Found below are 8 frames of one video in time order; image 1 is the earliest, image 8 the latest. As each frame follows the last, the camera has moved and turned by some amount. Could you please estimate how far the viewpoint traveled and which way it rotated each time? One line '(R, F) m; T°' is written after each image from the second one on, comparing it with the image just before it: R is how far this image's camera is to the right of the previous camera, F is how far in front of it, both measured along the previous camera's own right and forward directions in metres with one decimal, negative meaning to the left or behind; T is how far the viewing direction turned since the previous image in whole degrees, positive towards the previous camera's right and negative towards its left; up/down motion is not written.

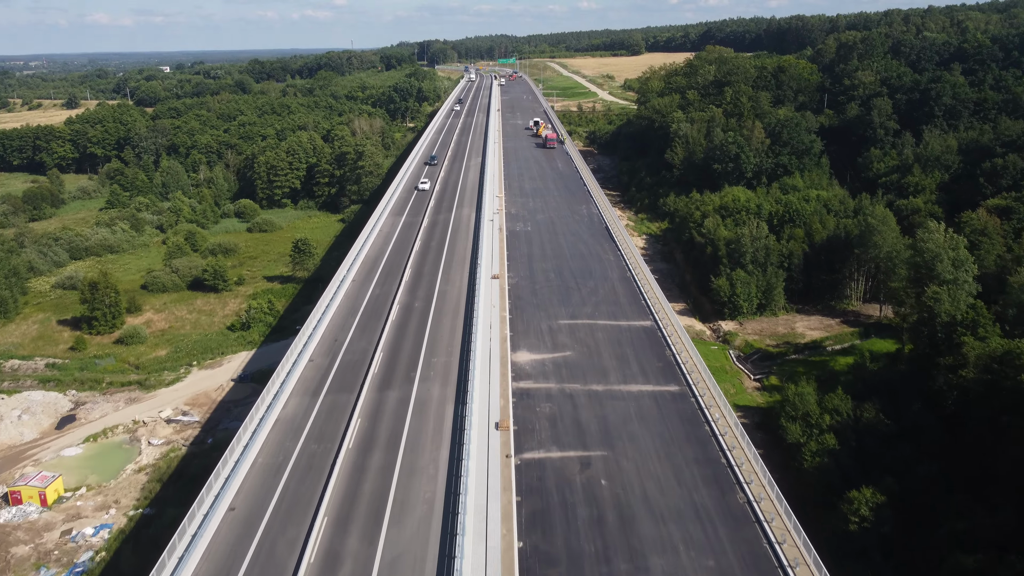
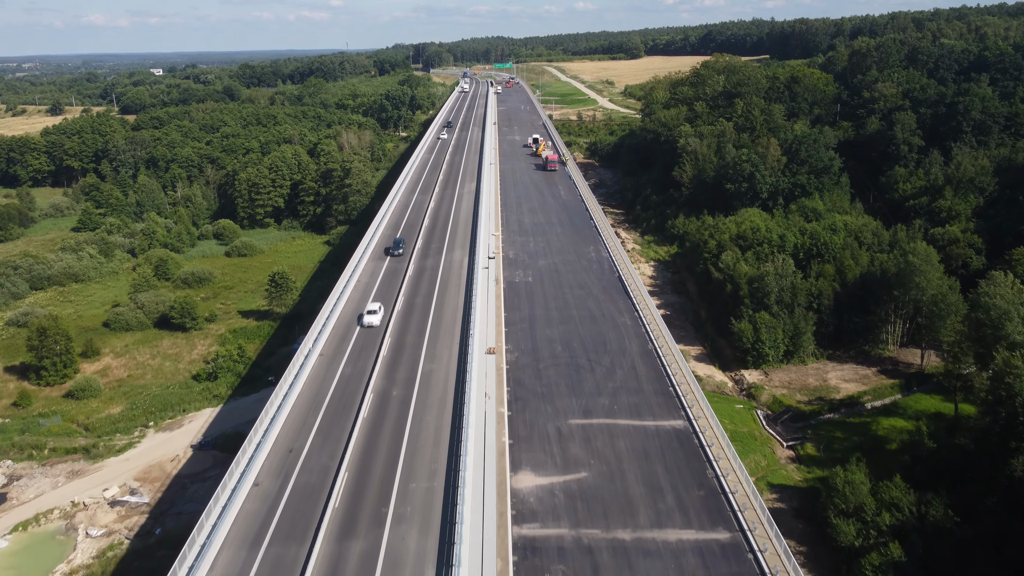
(-0.1, +4.6) m; 0°
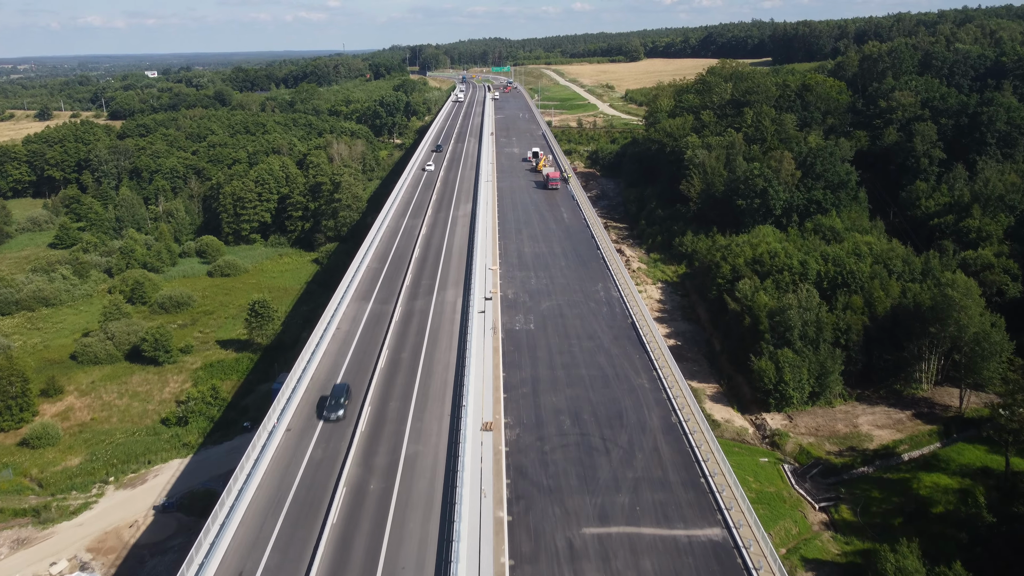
(0.0, +3.5) m; 0°
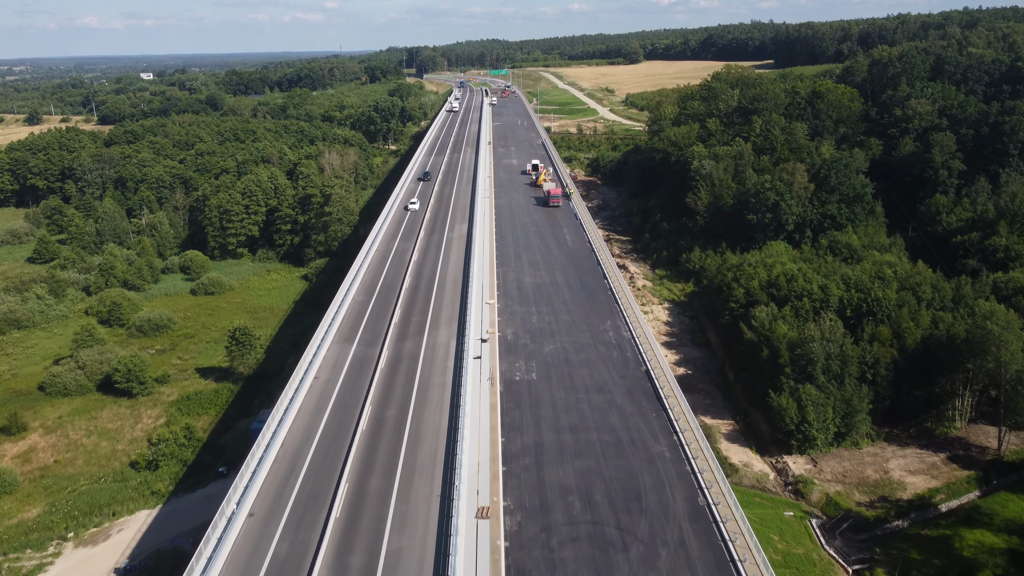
(0.0, +2.9) m; 0°
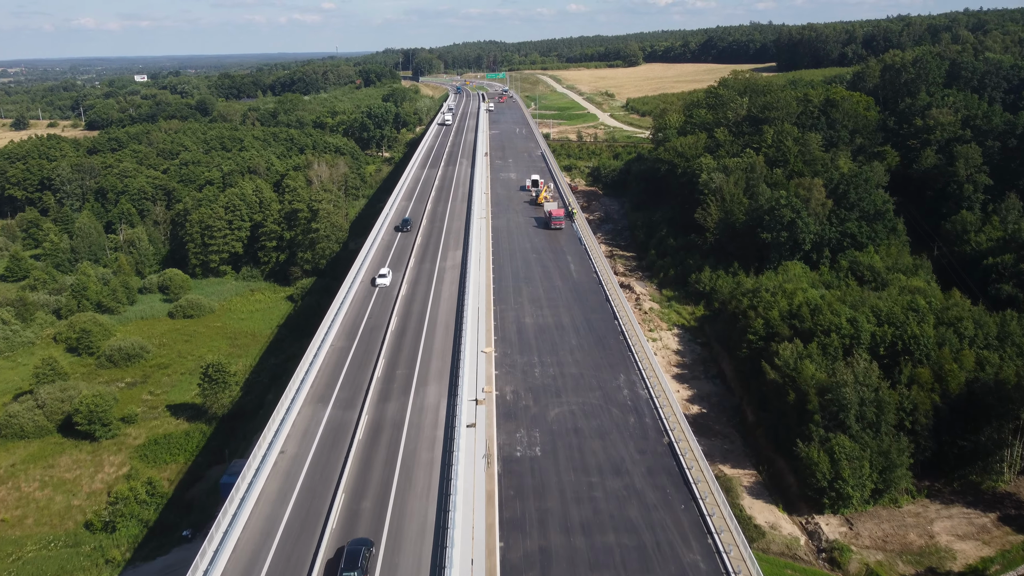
(-0.1, +3.5) m; 0°
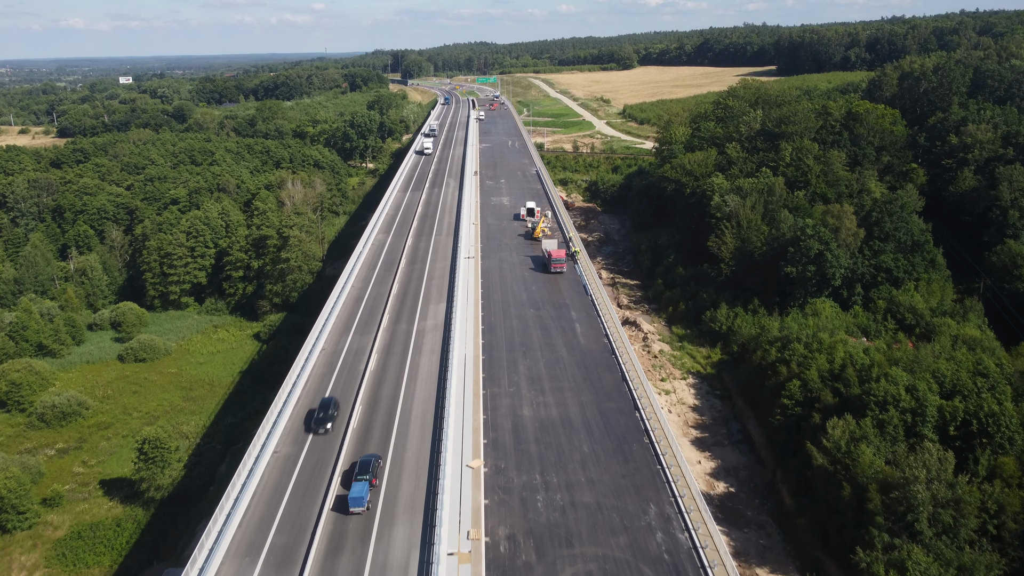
(-0.1, +5.9) m; +1°
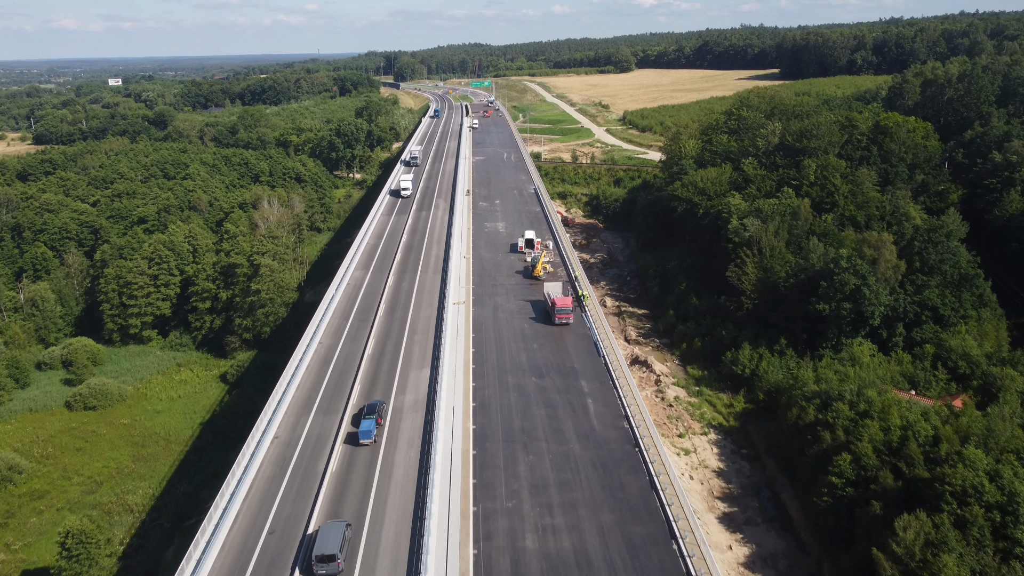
(-0.1, +5.3) m; 0°
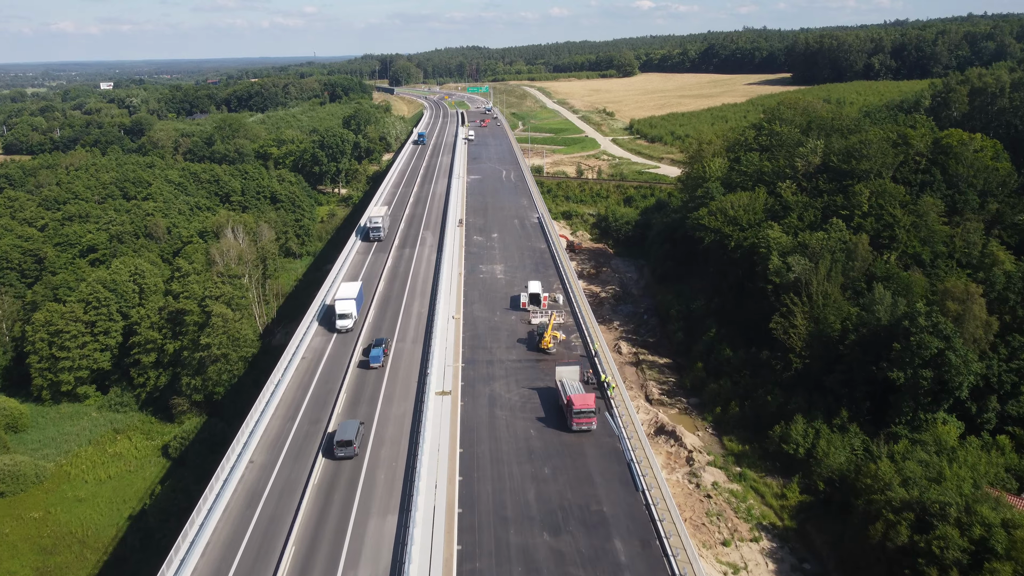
(-0.1, +7.7) m; 0°
